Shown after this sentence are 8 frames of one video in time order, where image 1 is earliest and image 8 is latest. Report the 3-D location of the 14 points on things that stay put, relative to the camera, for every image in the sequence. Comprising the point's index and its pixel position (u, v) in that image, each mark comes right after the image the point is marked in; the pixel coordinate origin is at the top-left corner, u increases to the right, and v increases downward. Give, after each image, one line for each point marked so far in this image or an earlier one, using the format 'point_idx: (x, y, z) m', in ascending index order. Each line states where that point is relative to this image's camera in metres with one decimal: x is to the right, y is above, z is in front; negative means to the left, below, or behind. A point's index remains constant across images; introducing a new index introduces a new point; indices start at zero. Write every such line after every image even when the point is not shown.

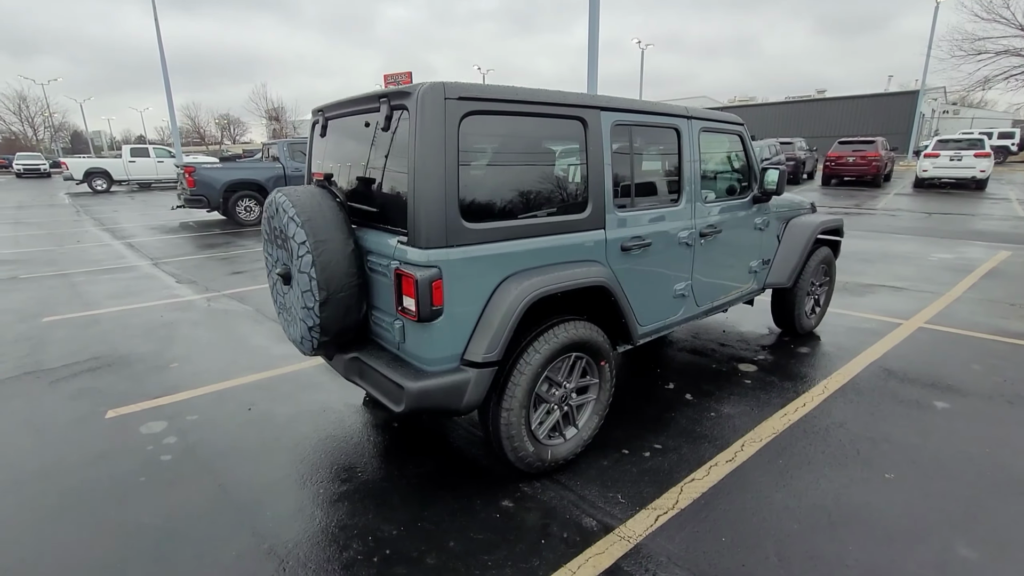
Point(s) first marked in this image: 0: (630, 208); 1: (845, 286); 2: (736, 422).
0: (+0.7, +0.5, +3.0) m
1: (+4.6, 0.0, +6.8) m
2: (+1.5, -0.9, +3.4) m
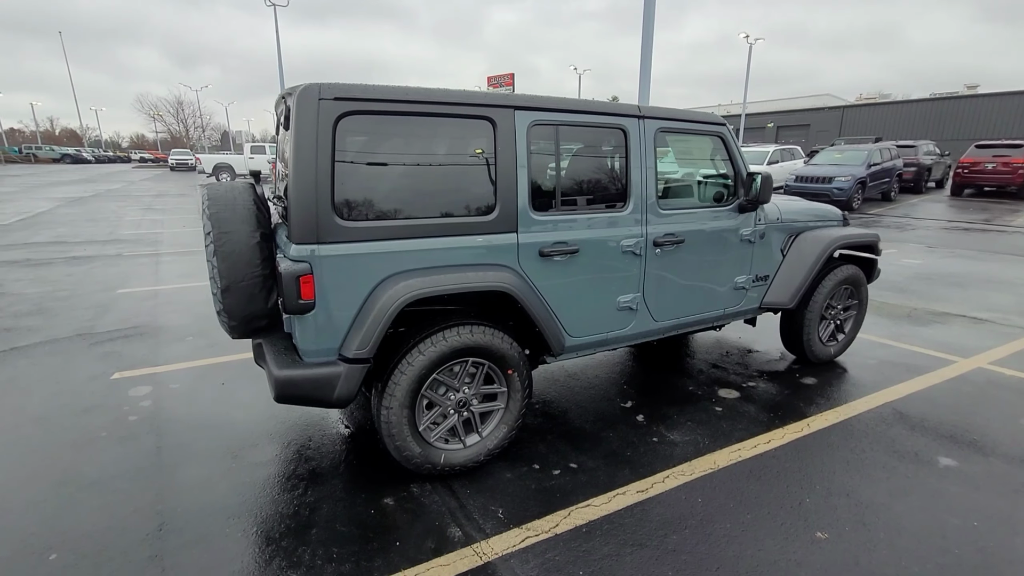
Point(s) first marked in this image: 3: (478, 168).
0: (+0.2, +0.4, +2.9) m
1: (+4.7, -0.3, +5.9) m
2: (+1.0, -1.0, +3.1) m
3: (-0.2, +0.7, +2.7) m
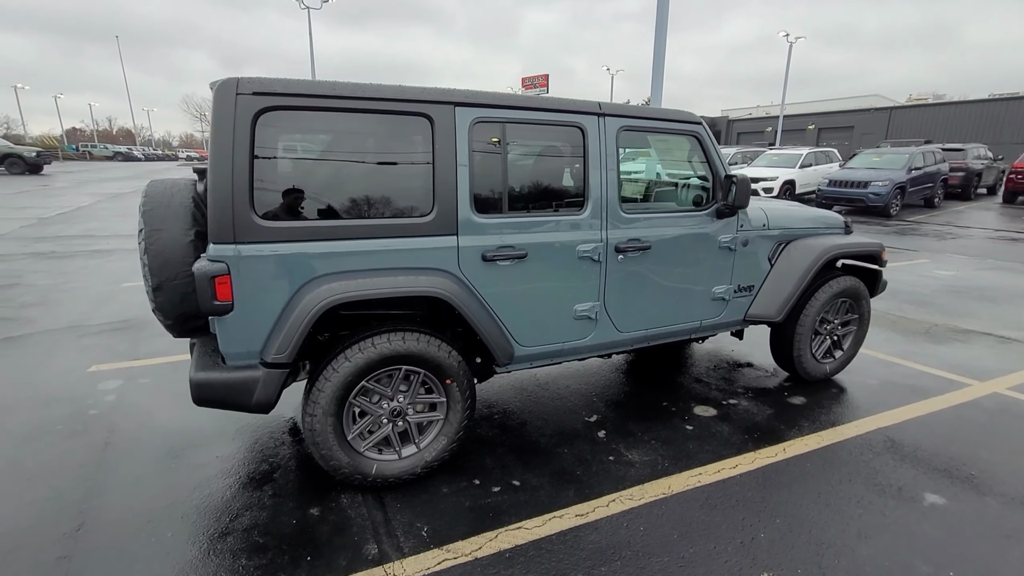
0: (-0.1, +0.4, +2.7) m
1: (+4.6, -0.5, +5.4) m
2: (+0.7, -1.1, +2.9) m
3: (-0.5, +0.6, +2.5) m
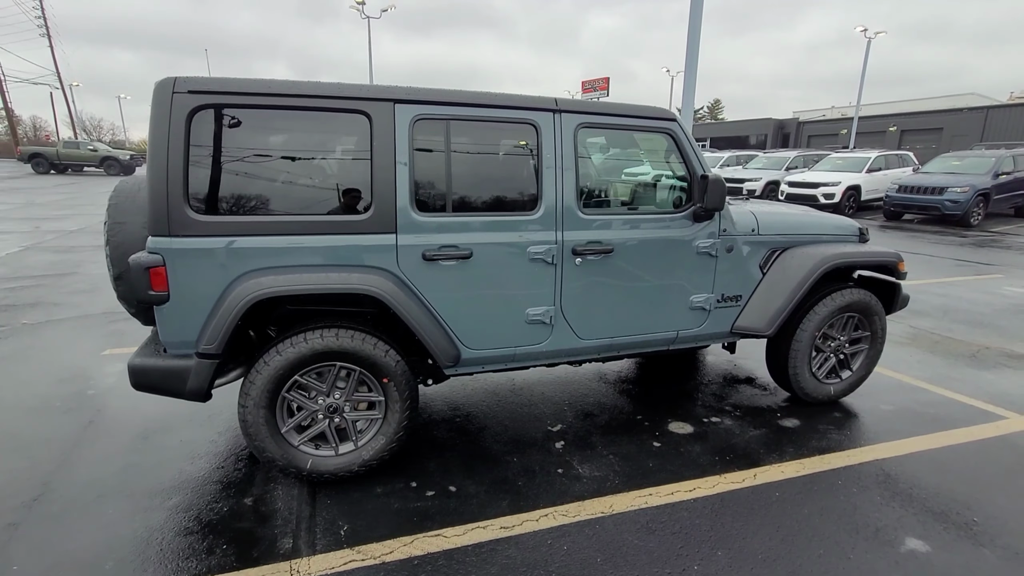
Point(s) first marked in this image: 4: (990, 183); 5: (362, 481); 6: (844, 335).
0: (-0.4, +0.4, +2.7) m
1: (+4.5, -0.6, +4.8) m
2: (+0.3, -1.1, +2.7) m
3: (-0.8, +0.6, +2.5) m
4: (+13.4, +3.0, +13.7) m
5: (-0.8, -1.1, +2.7) m
6: (+2.5, -0.4, +3.6) m
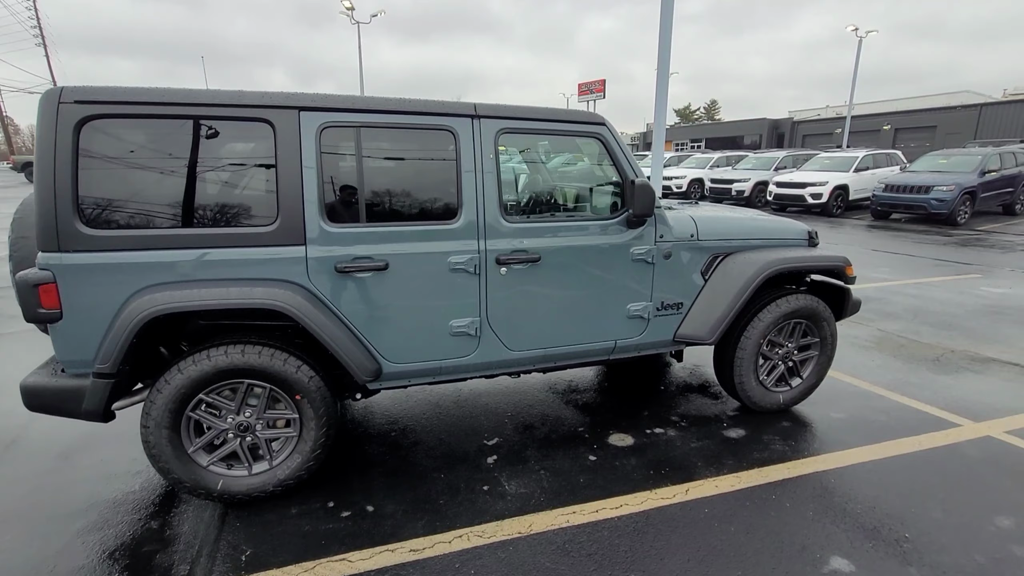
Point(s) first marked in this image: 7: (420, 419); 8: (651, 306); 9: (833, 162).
0: (-0.8, +0.3, +2.6) m
1: (+4.1, -0.7, +4.7) m
2: (-0.1, -1.2, +2.6) m
3: (-1.3, +0.6, +2.5) m
4: (+12.9, +3.0, +13.6) m
5: (-1.3, -1.2, +2.6) m
6: (+2.0, -0.4, +3.5) m
7: (-0.7, -0.9, +3.5) m
8: (+0.9, -0.1, +3.2) m
9: (+11.0, +4.3, +16.8) m
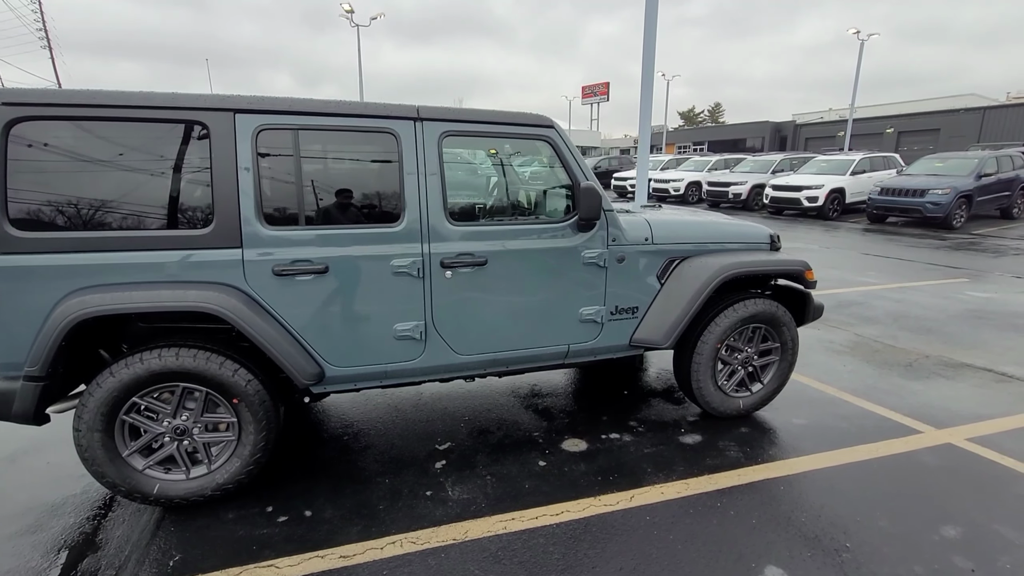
0: (-1.2, +0.3, +2.6) m
1: (+3.8, -0.7, +4.6) m
2: (-0.4, -1.2, +2.6) m
3: (-1.6, +0.6, +2.4) m
4: (+12.7, +2.9, +13.5) m
5: (-1.6, -1.2, +2.6) m
6: (+1.7, -0.4, +3.5) m
7: (-1.0, -1.0, +3.5) m
8: (+0.6, -0.1, +3.2) m
9: (+10.8, +4.2, +16.7) m
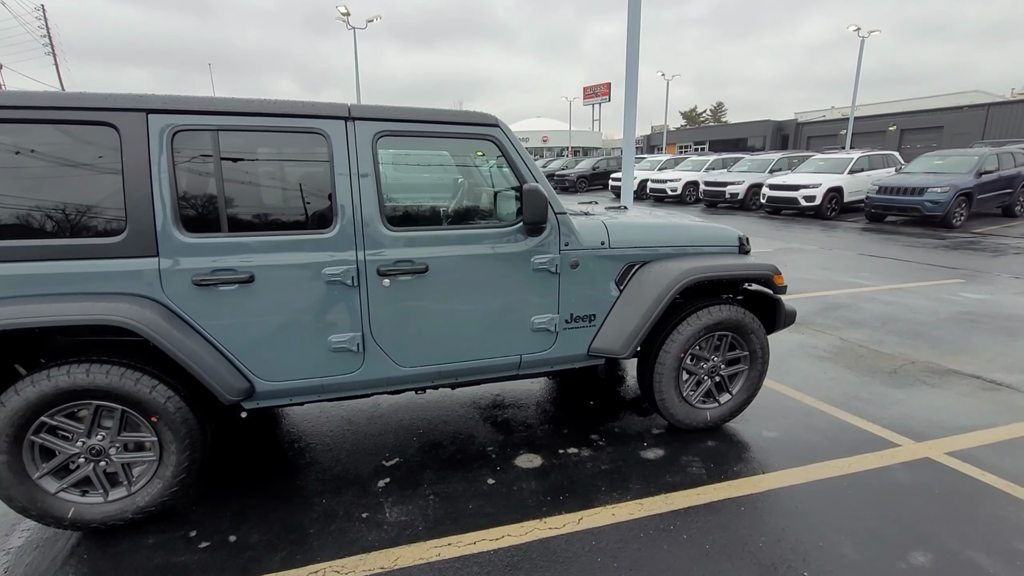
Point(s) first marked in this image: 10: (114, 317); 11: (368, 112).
0: (-1.5, +0.3, +2.4) m
1: (+3.5, -0.7, +4.4) m
2: (-0.7, -1.2, +2.5) m
3: (-1.9, +0.5, +2.3) m
4: (+12.5, +2.9, +13.2) m
5: (-1.9, -1.2, +2.5) m
6: (+1.4, -0.5, +3.3) m
7: (-1.3, -1.0, +3.4) m
8: (+0.3, -0.2, +3.0) m
9: (+10.6, +4.2, +16.4) m
10: (-1.8, -0.1, +2.3) m
11: (-0.7, +0.9, +2.6) m
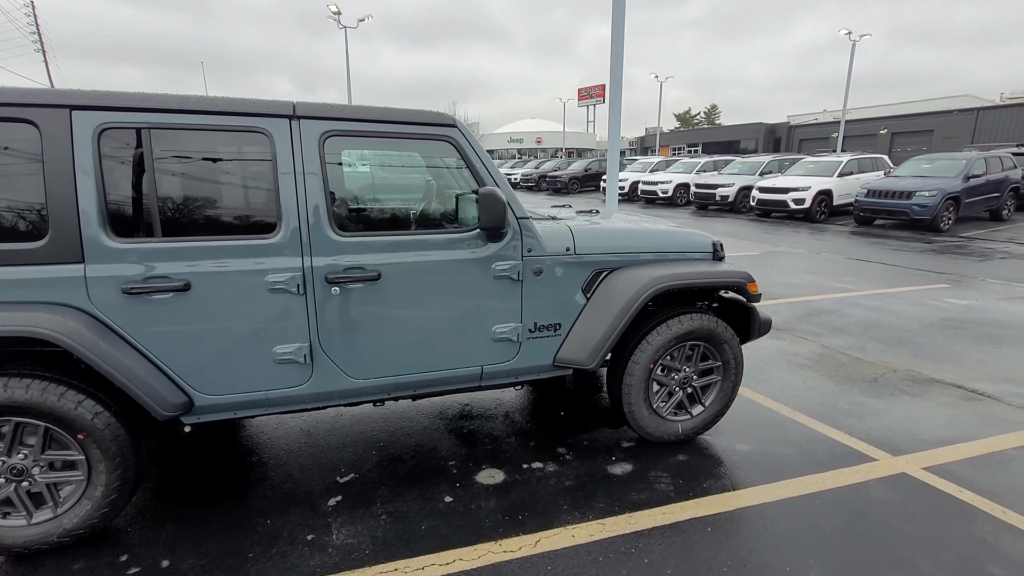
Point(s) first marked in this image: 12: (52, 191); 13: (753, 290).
0: (-1.7, +0.2, +2.3) m
1: (+3.2, -0.8, +4.3) m
2: (-1.0, -1.3, +2.3) m
3: (-2.1, +0.5, +2.1) m
4: (+12.1, +2.8, +13.2) m
5: (-2.1, -1.3, +2.3) m
6: (+1.2, -0.5, +3.2) m
7: (-1.5, -1.1, +3.2) m
8: (+0.1, -0.2, +2.9) m
9: (+10.3, +4.1, +16.4) m
10: (-2.1, -0.2, +2.1) m
11: (-1.0, +0.9, +2.4) m
12: (-2.0, +0.4, +2.2) m
13: (+1.6, 0.0, +3.2) m
